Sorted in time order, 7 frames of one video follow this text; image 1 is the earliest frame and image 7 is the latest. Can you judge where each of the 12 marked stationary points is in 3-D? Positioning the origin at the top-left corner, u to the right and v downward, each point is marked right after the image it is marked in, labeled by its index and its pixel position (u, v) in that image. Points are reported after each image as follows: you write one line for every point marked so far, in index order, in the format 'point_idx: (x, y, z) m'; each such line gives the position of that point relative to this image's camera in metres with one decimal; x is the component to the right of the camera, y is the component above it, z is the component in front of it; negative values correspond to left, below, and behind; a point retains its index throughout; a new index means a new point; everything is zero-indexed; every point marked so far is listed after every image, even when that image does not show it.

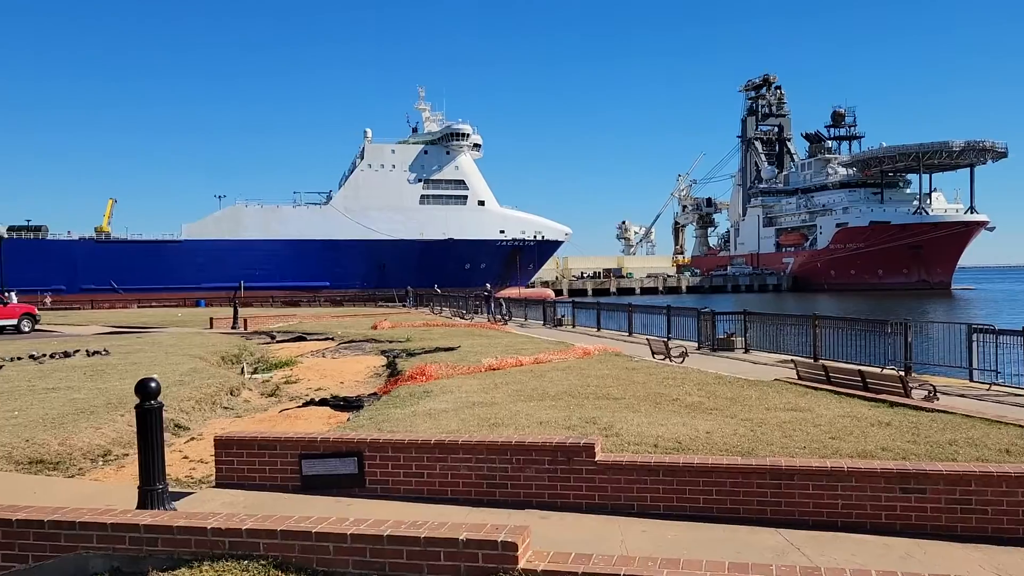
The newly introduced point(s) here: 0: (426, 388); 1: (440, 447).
0: (-1.2, -1.4, +9.6) m
1: (-0.6, -1.3, +5.5) m
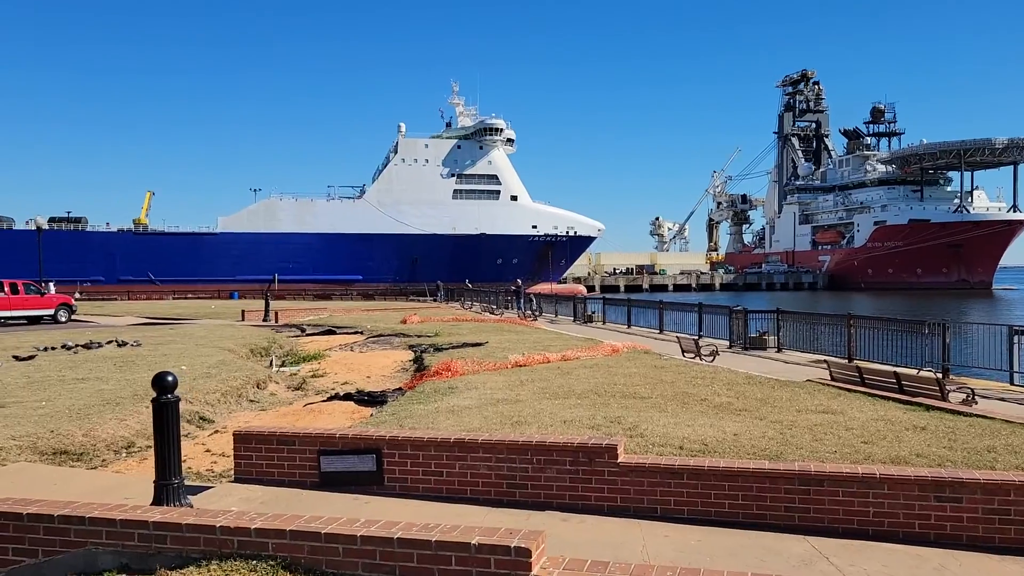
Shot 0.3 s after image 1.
0: (-0.8, -1.3, +9.6) m
1: (-0.4, -1.2, +5.4) m
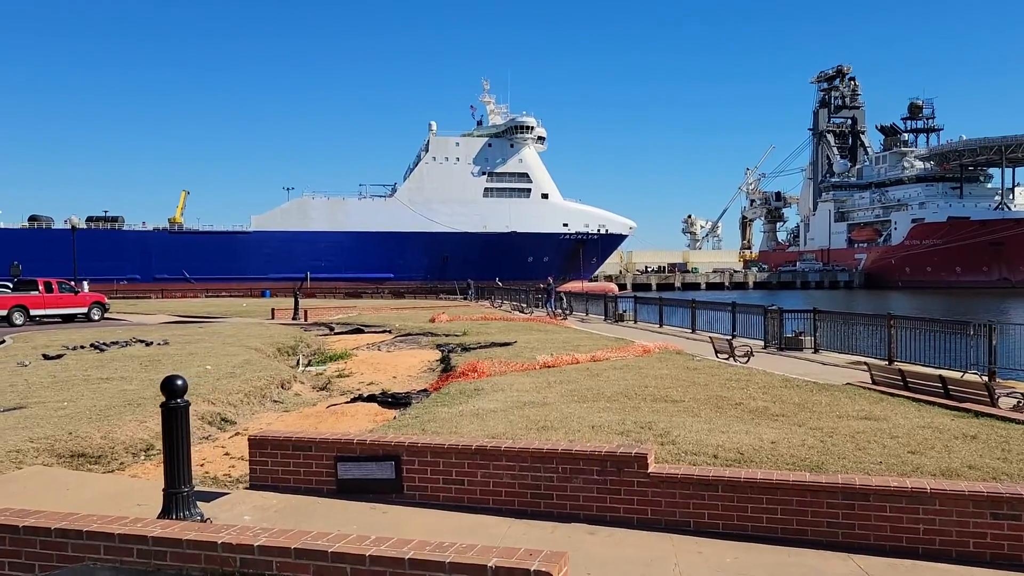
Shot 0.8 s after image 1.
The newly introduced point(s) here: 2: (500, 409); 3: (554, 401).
0: (-0.5, -1.3, +9.3) m
1: (-0.2, -1.2, +5.1) m
2: (-0.1, -1.4, +7.7) m
3: (+0.5, -1.4, +8.2) m
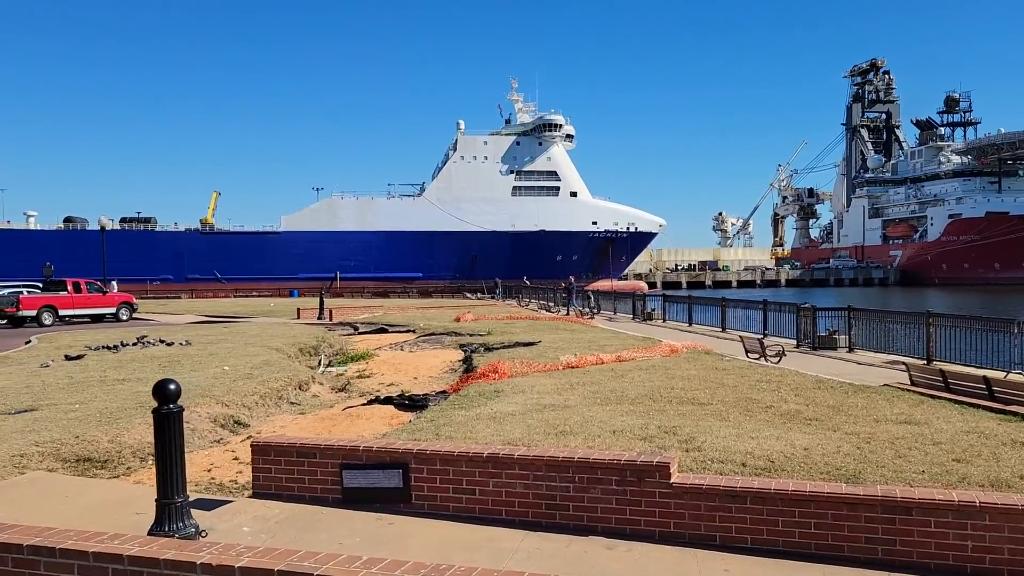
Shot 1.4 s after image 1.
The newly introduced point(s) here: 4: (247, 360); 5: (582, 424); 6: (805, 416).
0: (-0.2, -1.3, +9.1) m
1: (-0.1, -1.2, +4.8) m
2: (+0.1, -1.3, +7.4) m
3: (+0.7, -1.3, +7.9) m
4: (-4.5, -1.2, +11.5) m
5: (+0.7, -1.3, +6.8) m
6: (+3.2, -1.4, +7.4) m
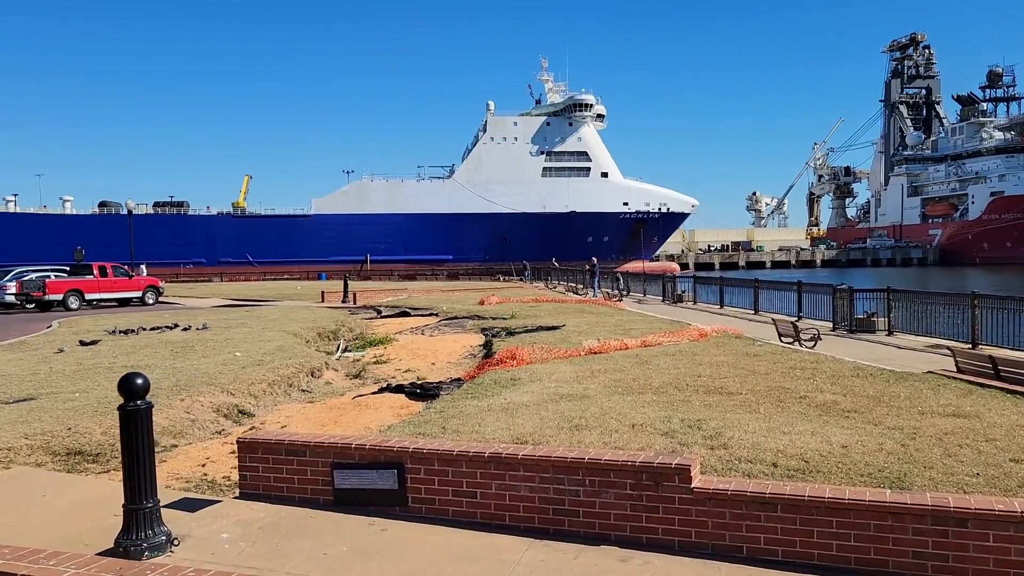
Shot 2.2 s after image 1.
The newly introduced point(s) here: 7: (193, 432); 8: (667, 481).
0: (0.0, -1.1, +8.6) m
1: (-0.1, -1.1, +4.4) m
2: (+0.2, -1.2, +7.0) m
3: (+0.9, -1.1, +7.4) m
4: (-4.2, -1.0, +11.3) m
5: (+0.8, -1.2, +6.3) m
6: (+3.3, -1.2, +6.8) m
7: (-3.2, -1.4, +6.8) m
8: (+1.0, -1.2, +4.2) m
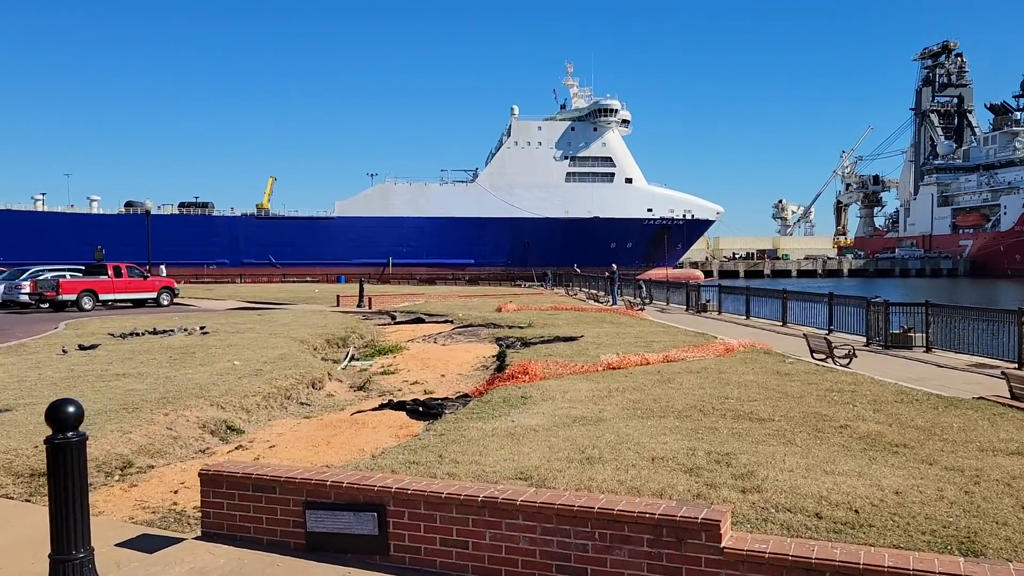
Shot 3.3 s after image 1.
0: (+0.1, -1.2, +8.0) m
1: (-0.1, -1.2, +3.8) m
2: (+0.3, -1.3, +6.4) m
3: (+1.0, -1.3, +6.8) m
4: (-3.9, -1.0, +10.8) m
5: (+0.9, -1.3, +5.6) m
6: (+3.4, -1.4, +6.1) m
7: (-3.1, -1.5, +6.3) m
8: (+0.9, -1.3, +3.5) m
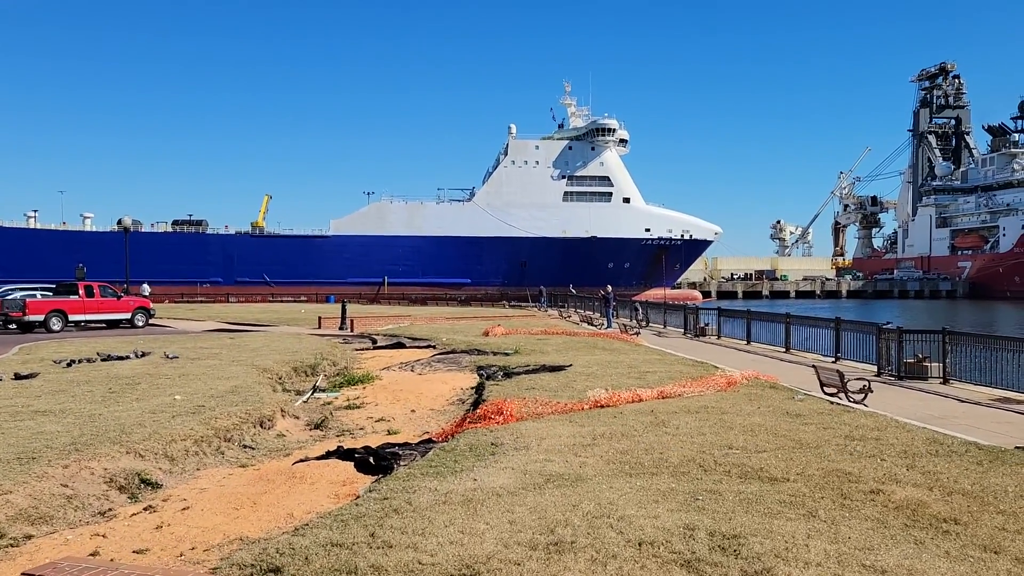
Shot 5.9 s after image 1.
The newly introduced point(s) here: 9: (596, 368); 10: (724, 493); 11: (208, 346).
0: (-0.2, -1.5, +6.9) m
1: (-0.4, -1.4, +2.7) m
2: (0.0, -1.5, +5.3) m
3: (+0.7, -1.6, +5.7) m
4: (-4.2, -1.4, +9.7) m
5: (+0.6, -1.5, +4.5) m
6: (+3.1, -1.6, +5.0) m
7: (-3.4, -1.7, +5.2) m
8: (+0.6, -1.5, +2.4) m
9: (+1.5, -1.4, +12.4) m
10: (+1.6, -1.6, +5.3) m
11: (-6.7, -1.3, +15.2) m
